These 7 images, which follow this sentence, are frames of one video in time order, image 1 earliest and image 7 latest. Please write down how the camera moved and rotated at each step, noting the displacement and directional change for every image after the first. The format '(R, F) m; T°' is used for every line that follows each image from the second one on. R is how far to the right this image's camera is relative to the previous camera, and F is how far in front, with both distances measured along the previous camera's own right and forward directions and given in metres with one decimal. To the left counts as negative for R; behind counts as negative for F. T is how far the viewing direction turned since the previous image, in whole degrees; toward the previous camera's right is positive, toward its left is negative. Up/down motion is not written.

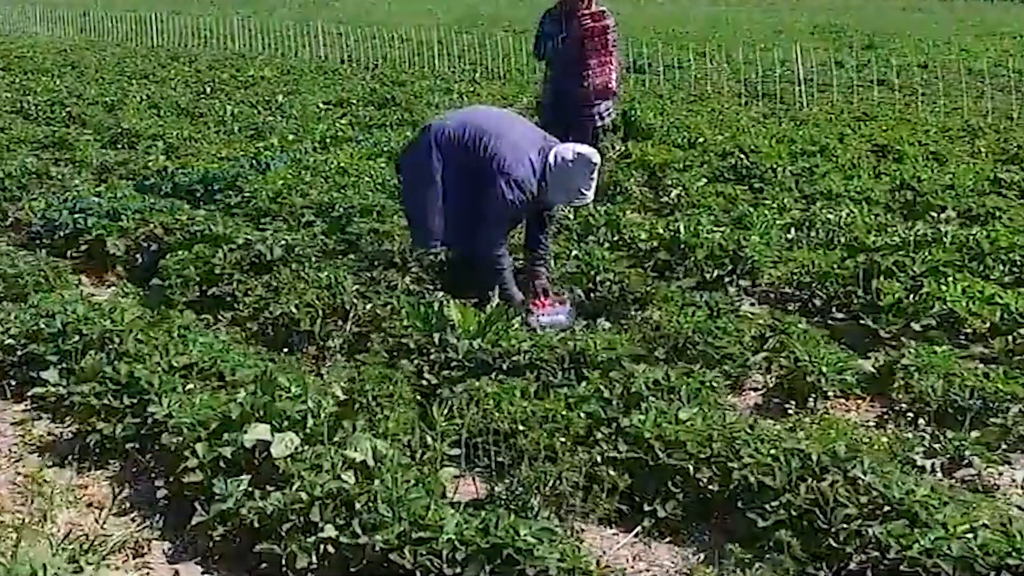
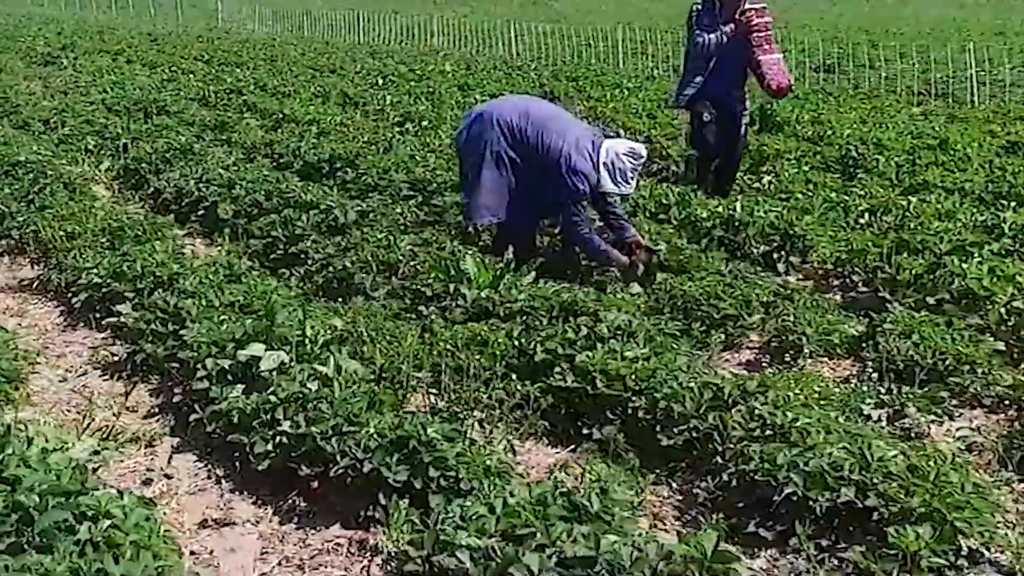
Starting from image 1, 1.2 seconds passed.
(+1.1, -0.8) m; -8°
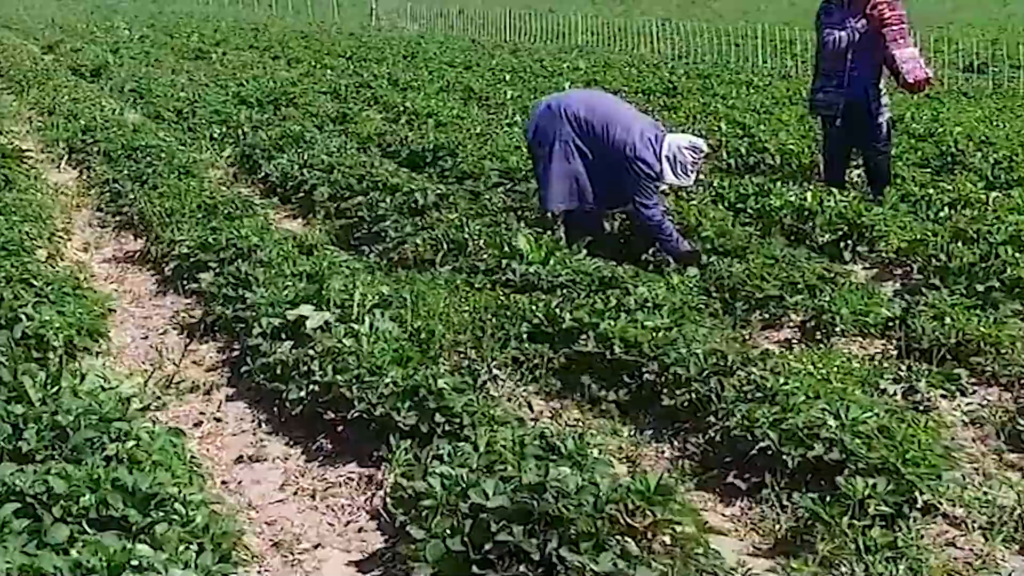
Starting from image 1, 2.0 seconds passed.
(+0.6, -0.5) m; -6°
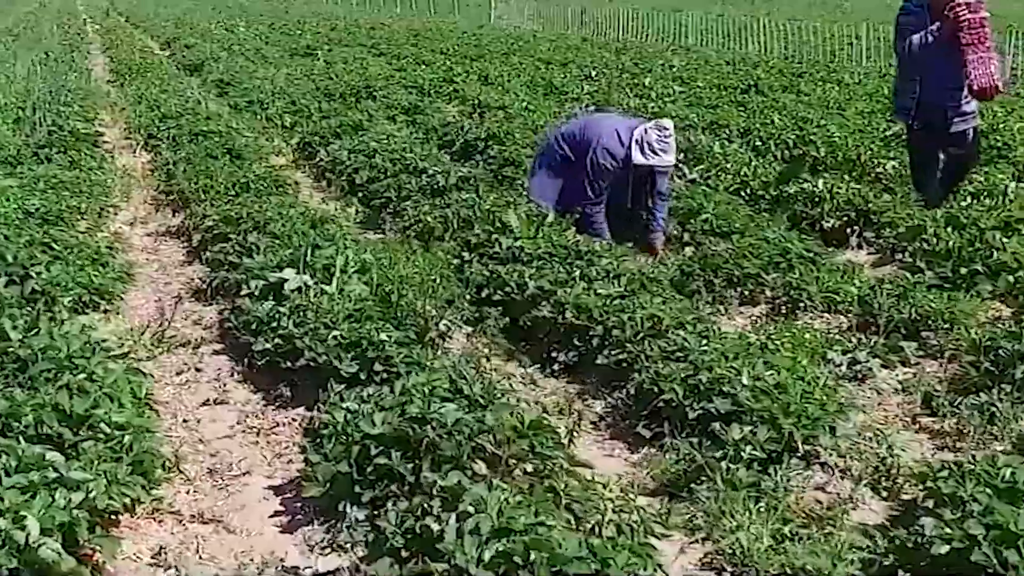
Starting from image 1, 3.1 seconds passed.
(+0.8, -0.5) m; -5°
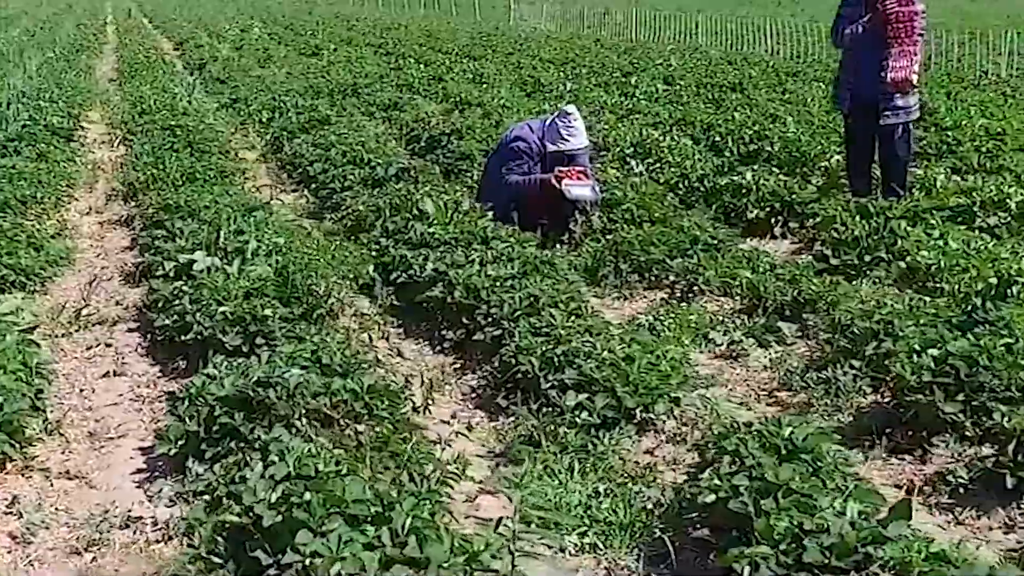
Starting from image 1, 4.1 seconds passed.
(+0.7, -0.4) m; -1°
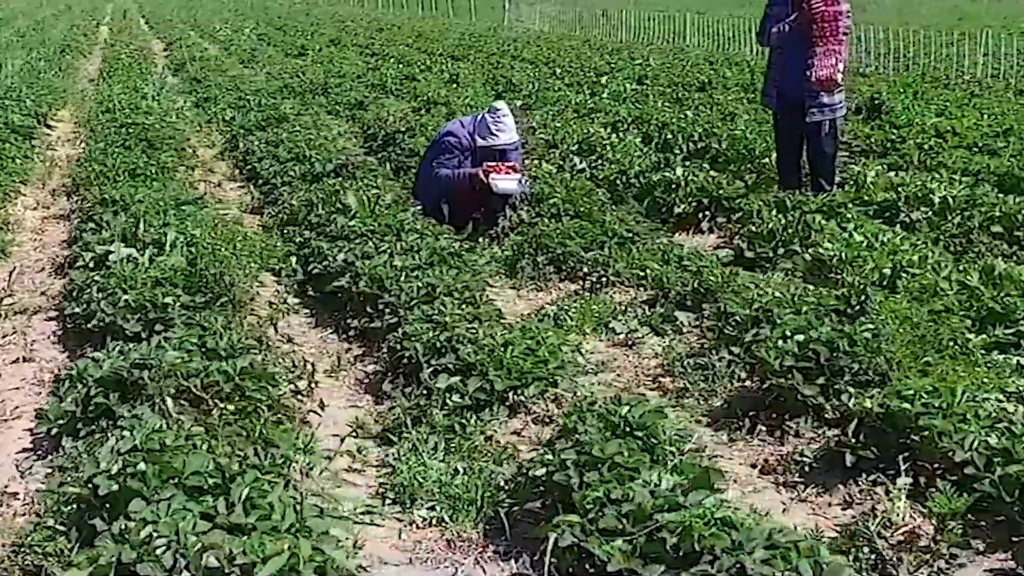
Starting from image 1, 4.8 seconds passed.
(+0.5, -0.2) m; 0°
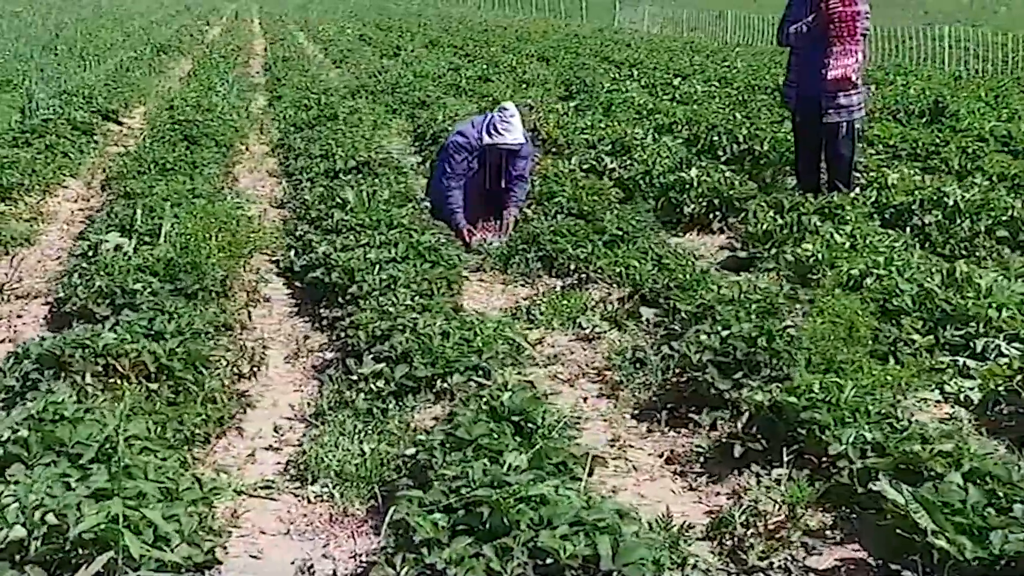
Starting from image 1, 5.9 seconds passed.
(+0.9, -0.2) m; -5°
